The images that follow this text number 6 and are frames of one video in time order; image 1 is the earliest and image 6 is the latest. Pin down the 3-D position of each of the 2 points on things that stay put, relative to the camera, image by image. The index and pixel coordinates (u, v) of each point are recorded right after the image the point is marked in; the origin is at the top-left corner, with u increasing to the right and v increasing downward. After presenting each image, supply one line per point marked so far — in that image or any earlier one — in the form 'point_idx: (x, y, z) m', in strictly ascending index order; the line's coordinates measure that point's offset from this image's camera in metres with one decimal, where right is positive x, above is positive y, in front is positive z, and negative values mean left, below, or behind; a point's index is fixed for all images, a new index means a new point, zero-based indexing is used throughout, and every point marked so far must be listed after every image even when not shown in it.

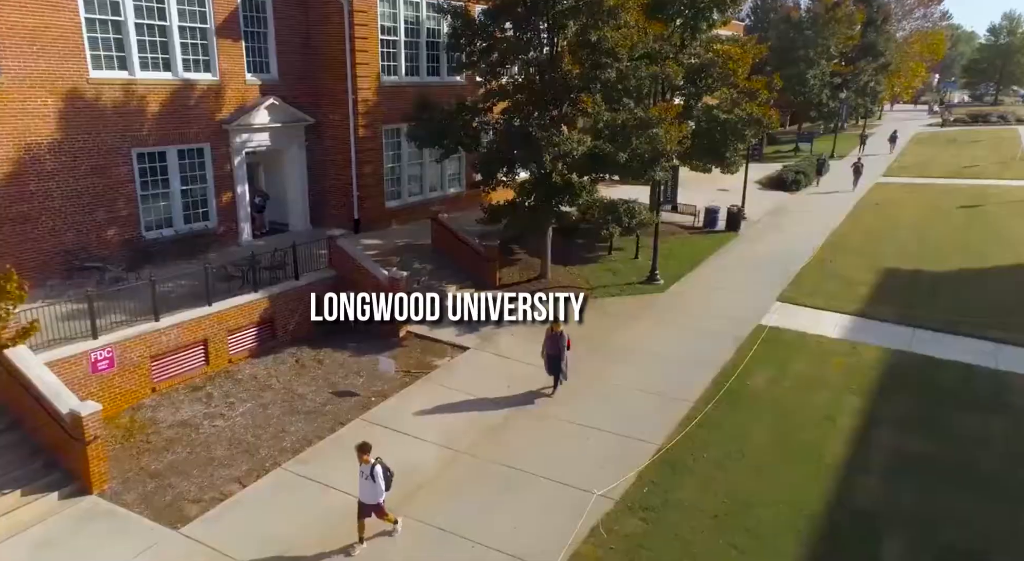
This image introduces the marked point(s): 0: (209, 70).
0: (-6.9, +4.7, +16.6) m
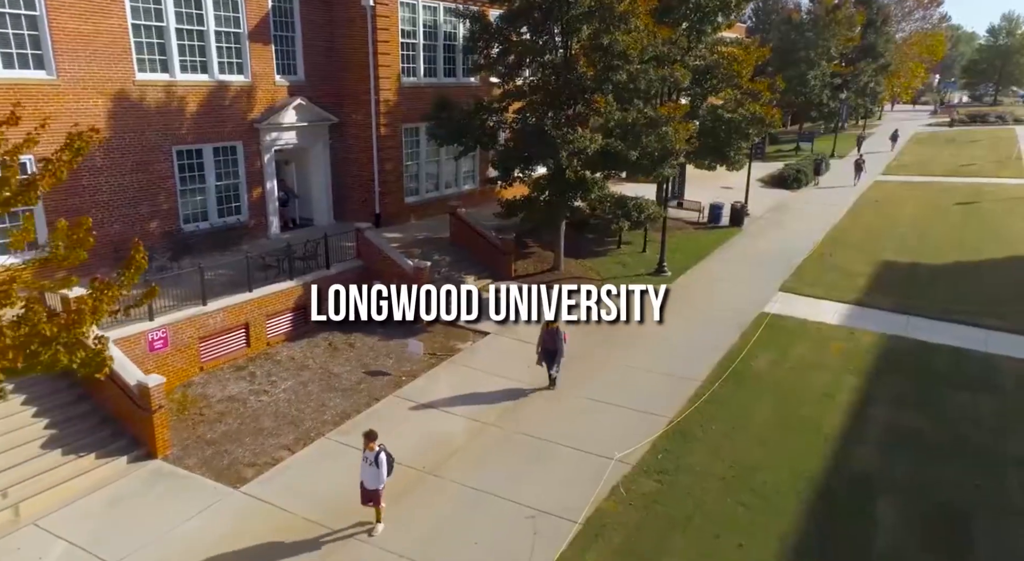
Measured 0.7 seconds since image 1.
0: (-6.5, +5.0, +17.6) m
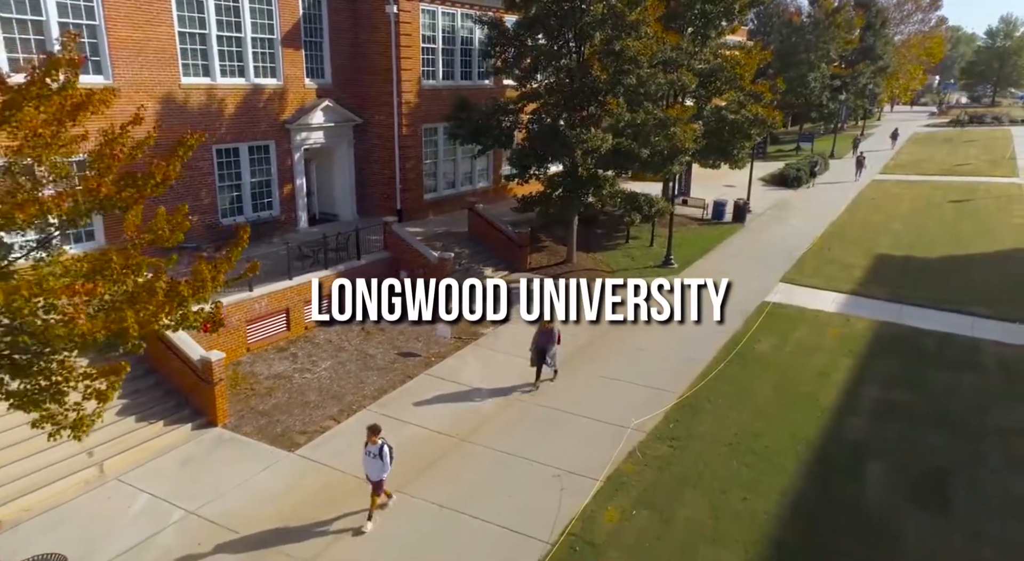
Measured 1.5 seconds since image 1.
0: (-6.0, +5.2, +18.7) m
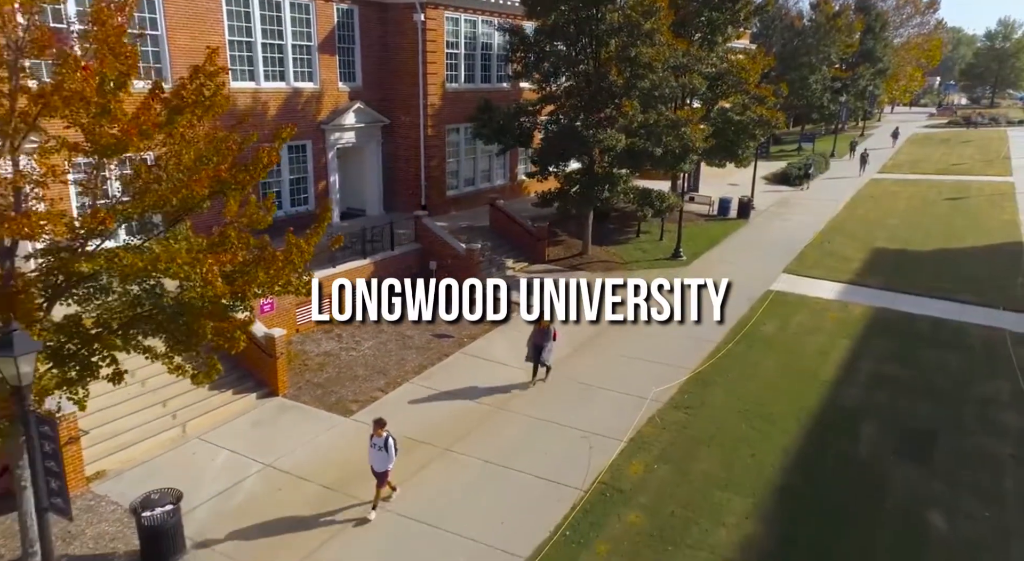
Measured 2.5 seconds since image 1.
0: (-5.5, +5.5, +20.1) m
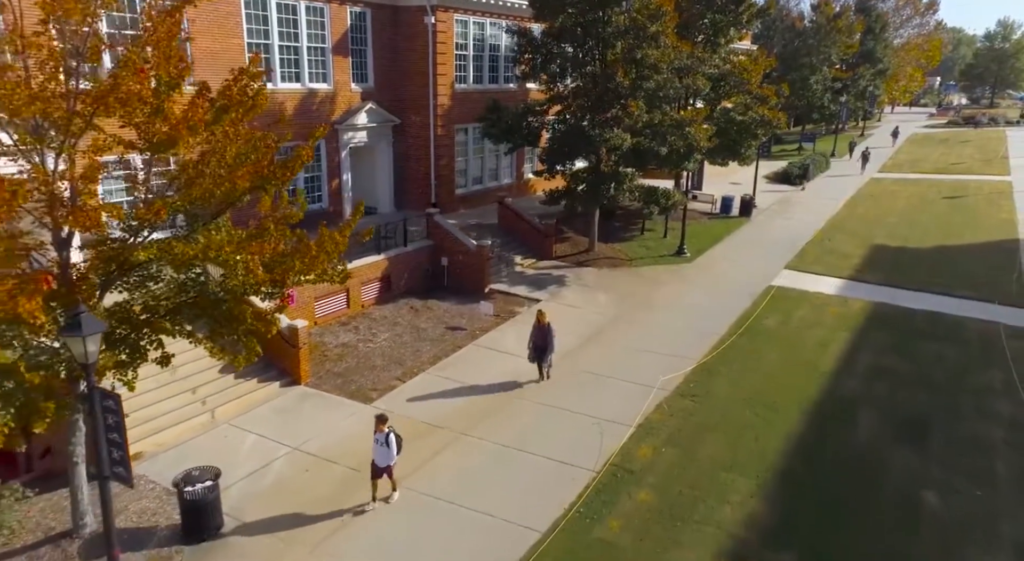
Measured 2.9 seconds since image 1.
0: (-5.2, +5.6, +20.6) m
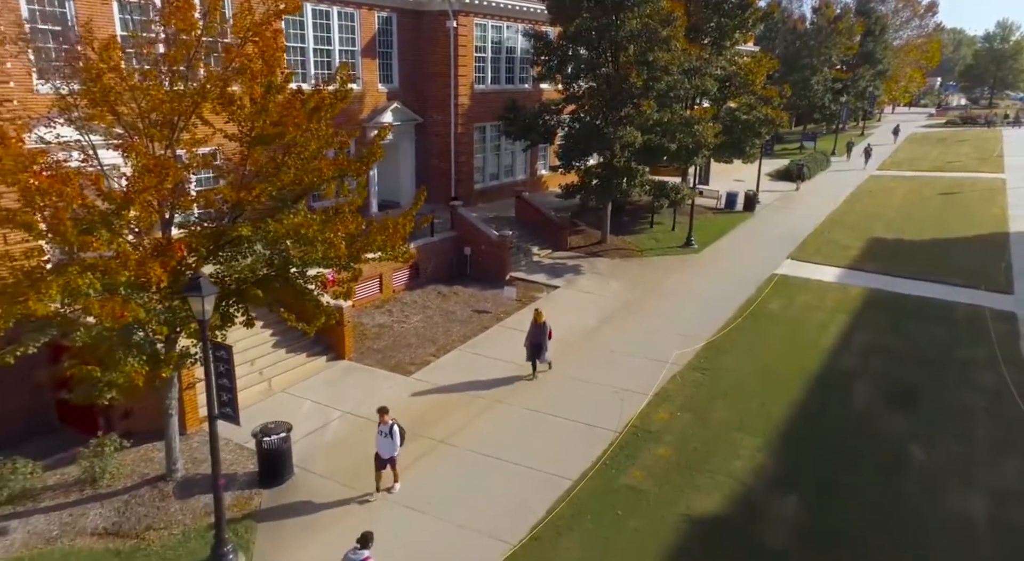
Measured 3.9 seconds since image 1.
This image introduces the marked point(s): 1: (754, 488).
0: (-4.7, +5.9, +21.9) m
1: (+3.5, -3.0, +10.6) m
